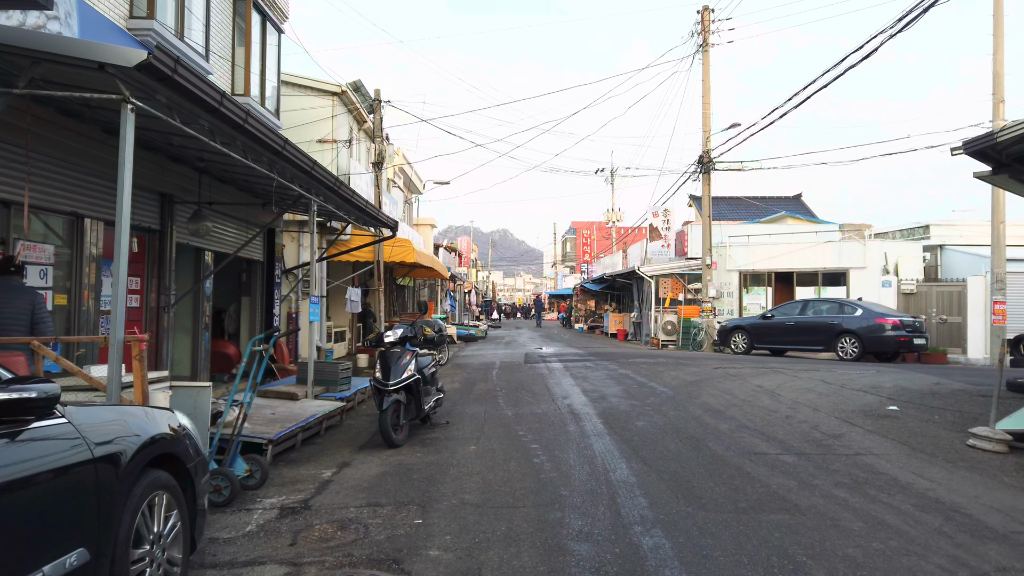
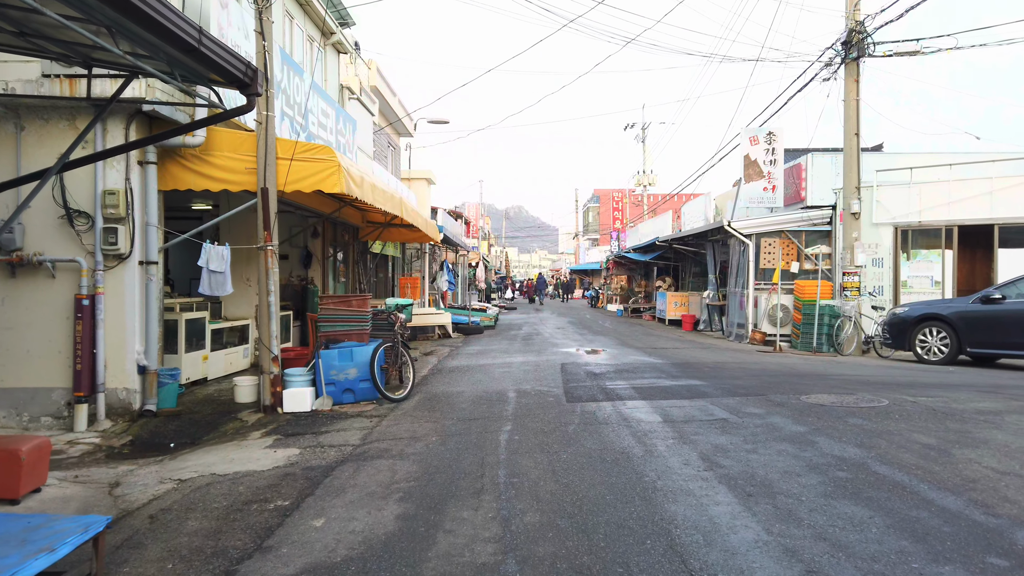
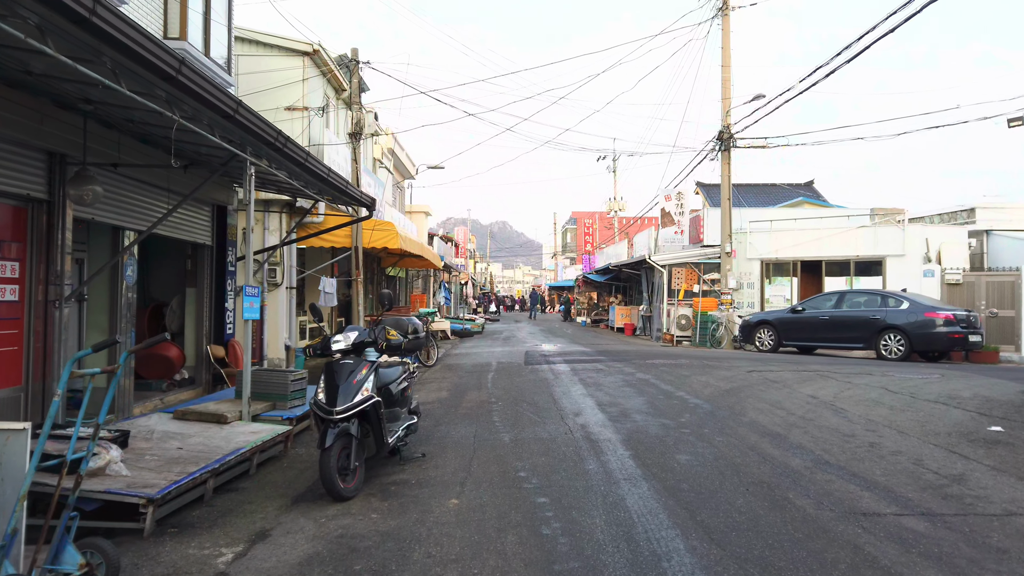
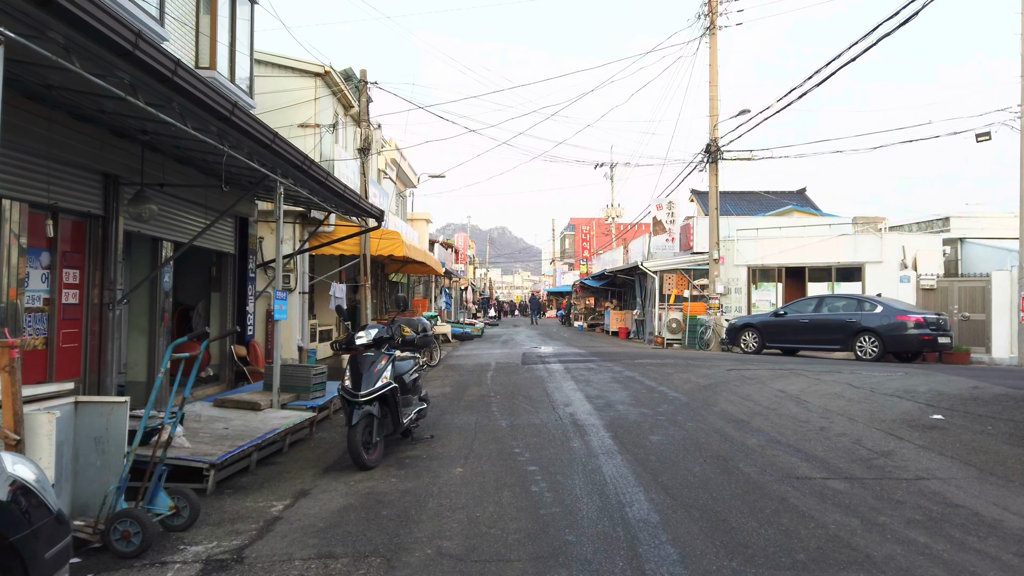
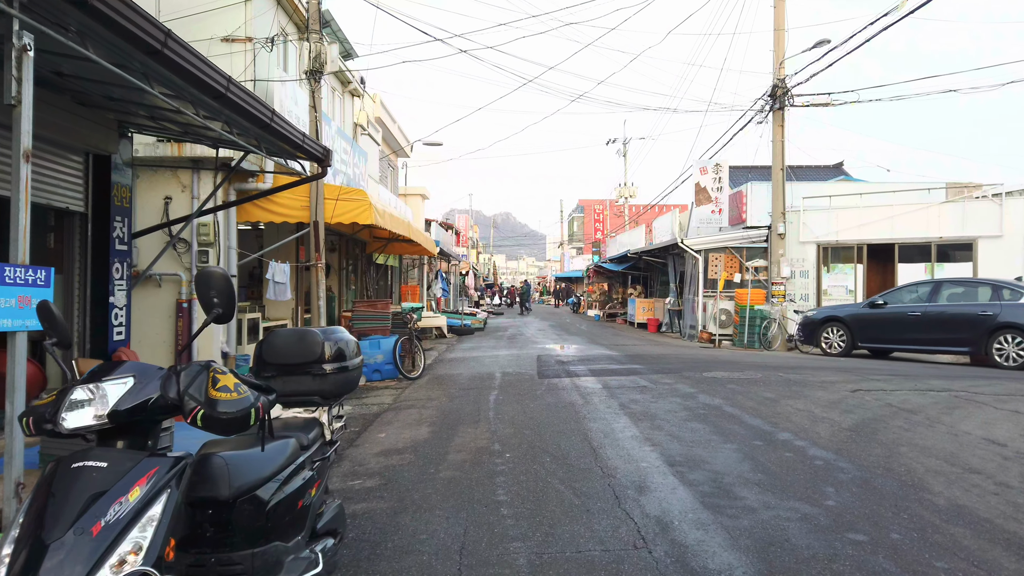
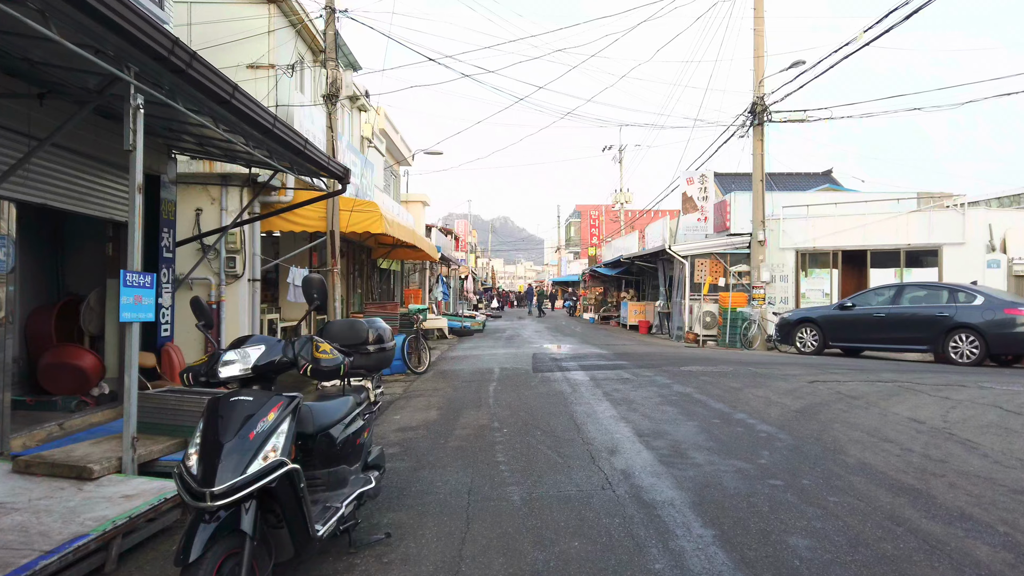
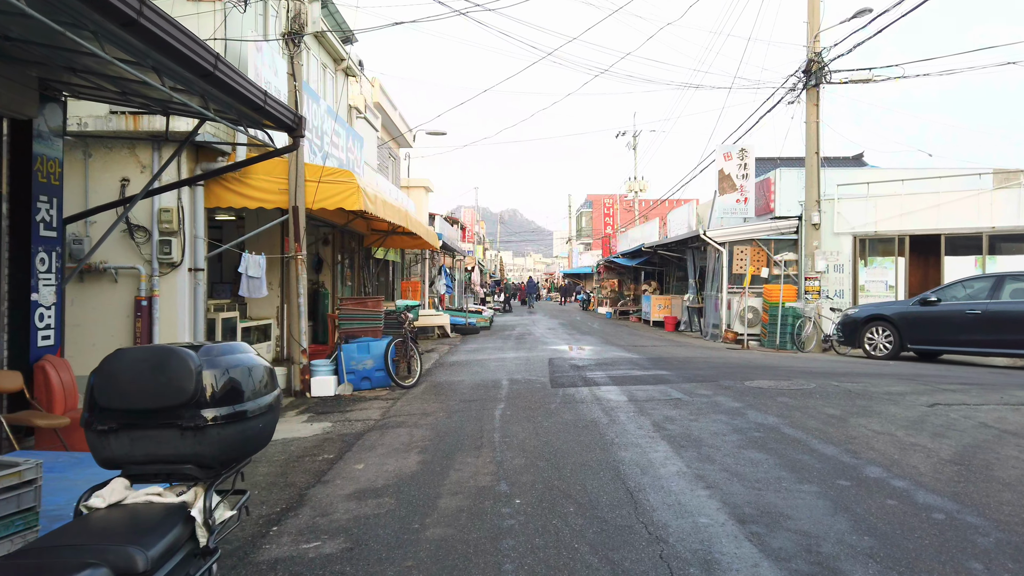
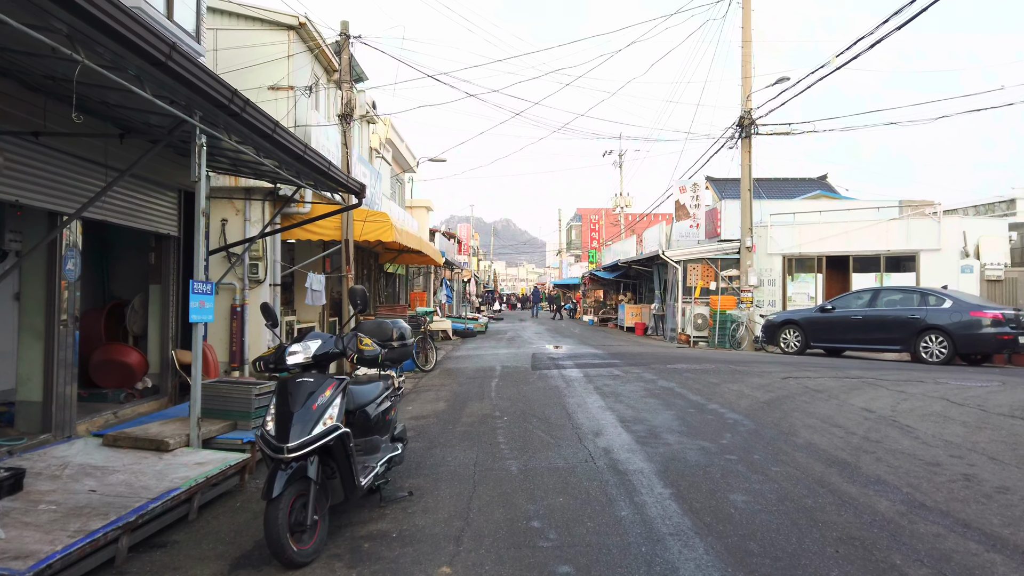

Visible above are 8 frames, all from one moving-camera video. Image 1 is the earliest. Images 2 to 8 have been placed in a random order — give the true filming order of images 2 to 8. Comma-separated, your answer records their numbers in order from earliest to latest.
4, 3, 8, 6, 5, 7, 2
